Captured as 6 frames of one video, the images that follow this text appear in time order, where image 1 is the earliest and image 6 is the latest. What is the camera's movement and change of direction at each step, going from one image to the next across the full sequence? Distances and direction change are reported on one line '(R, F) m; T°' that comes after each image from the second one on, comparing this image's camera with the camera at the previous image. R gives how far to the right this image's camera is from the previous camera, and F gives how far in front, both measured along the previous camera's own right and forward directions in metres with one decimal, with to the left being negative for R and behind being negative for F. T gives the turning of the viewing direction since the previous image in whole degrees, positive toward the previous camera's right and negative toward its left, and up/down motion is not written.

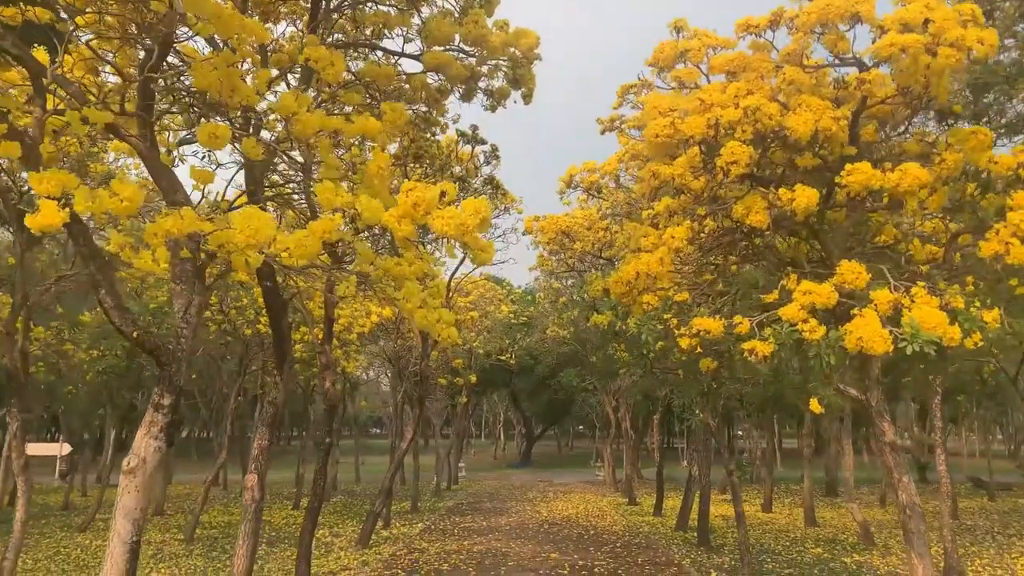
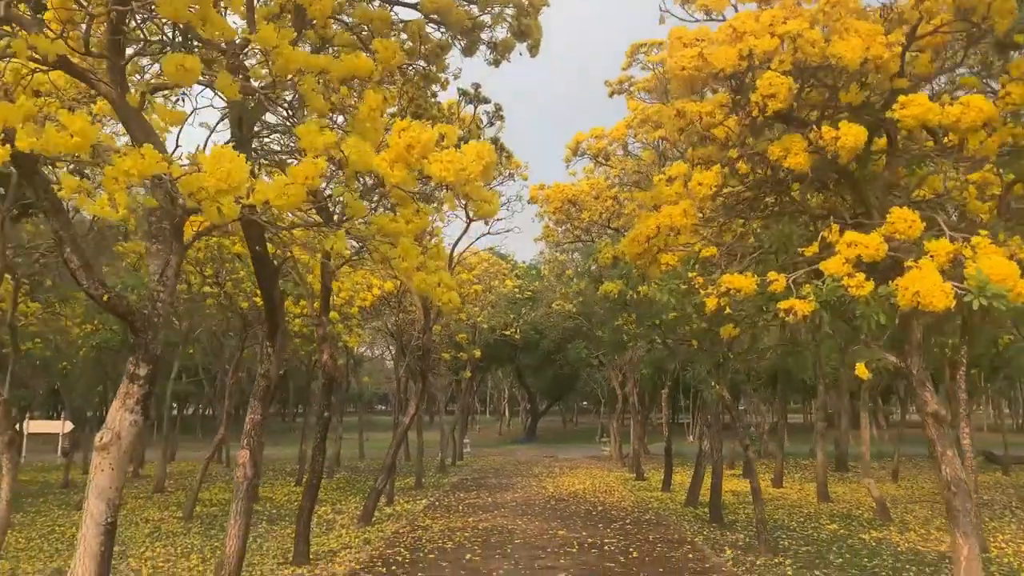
(0.0, +0.4) m; 0°
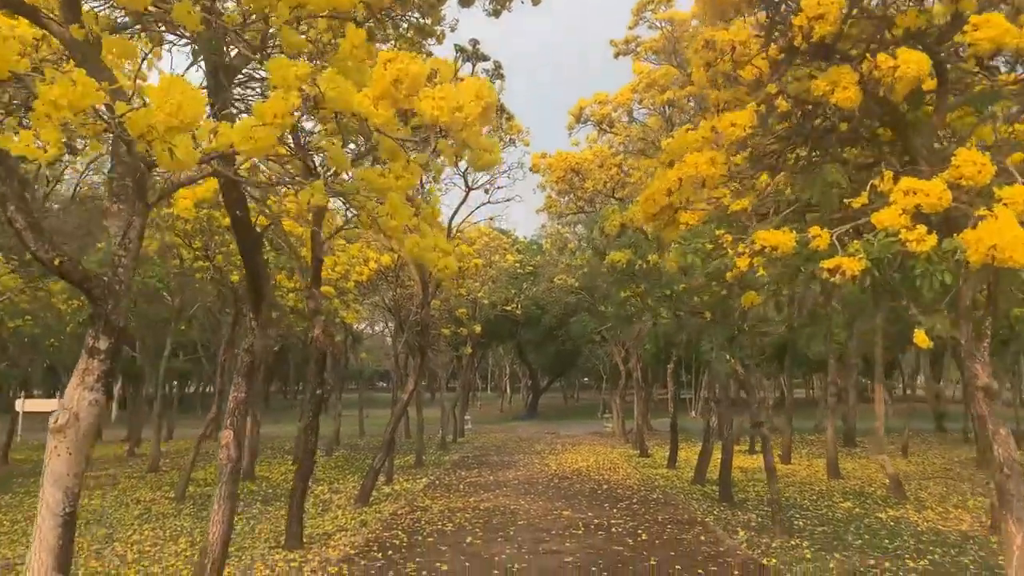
(0.0, +0.4) m; 0°
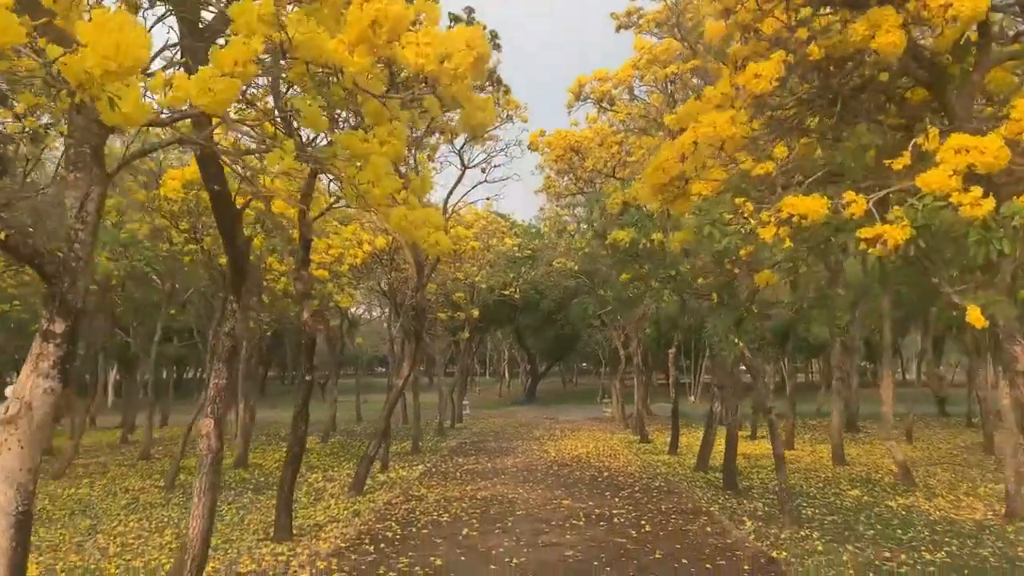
(0.0, +0.3) m; 0°
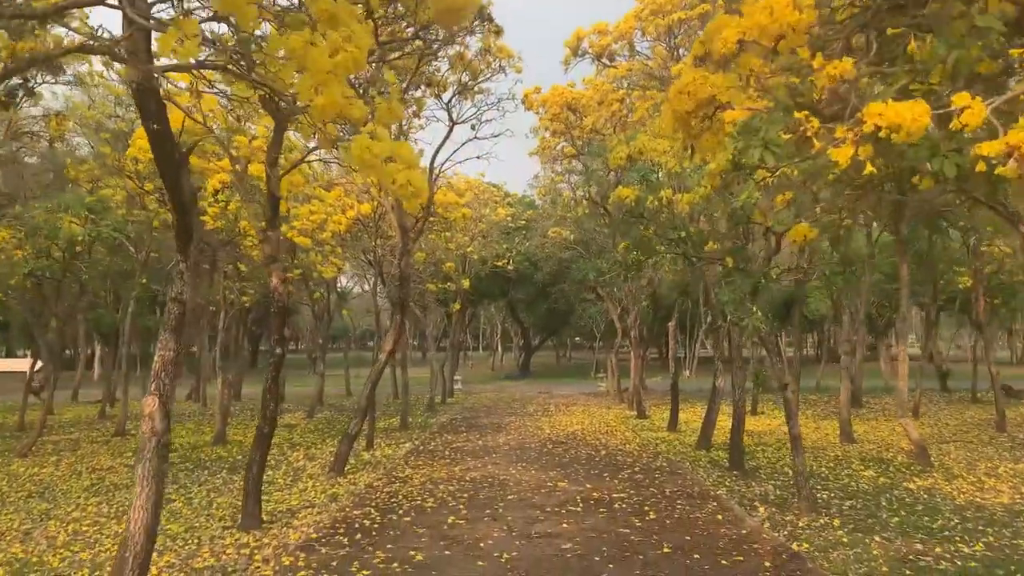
(0.0, +0.7) m; 0°
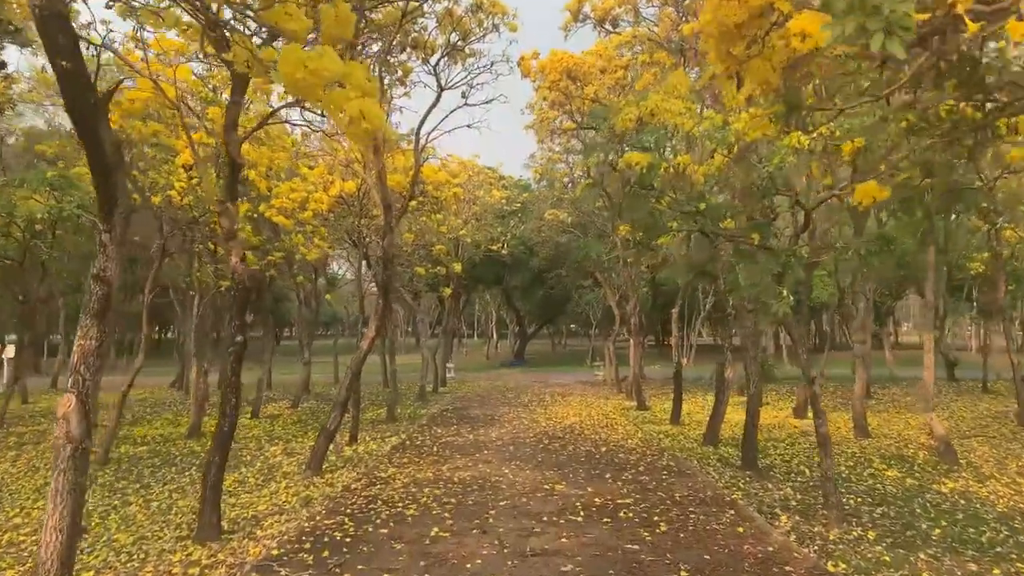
(0.0, +0.8) m; 0°
